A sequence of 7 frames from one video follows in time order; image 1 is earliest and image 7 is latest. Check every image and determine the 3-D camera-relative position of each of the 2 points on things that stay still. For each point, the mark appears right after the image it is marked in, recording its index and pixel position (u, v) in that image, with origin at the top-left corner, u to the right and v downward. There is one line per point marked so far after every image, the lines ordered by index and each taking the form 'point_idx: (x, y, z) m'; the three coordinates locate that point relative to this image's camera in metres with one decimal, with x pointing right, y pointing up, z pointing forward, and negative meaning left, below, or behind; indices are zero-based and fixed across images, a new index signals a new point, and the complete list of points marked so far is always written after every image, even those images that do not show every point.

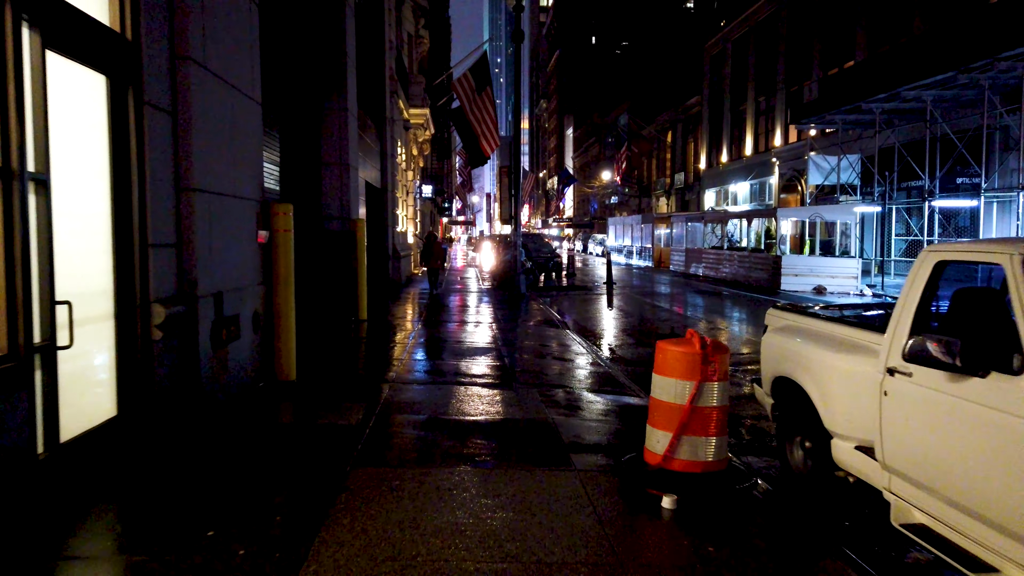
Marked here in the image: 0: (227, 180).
0: (-2.7, +1.0, +6.8) m
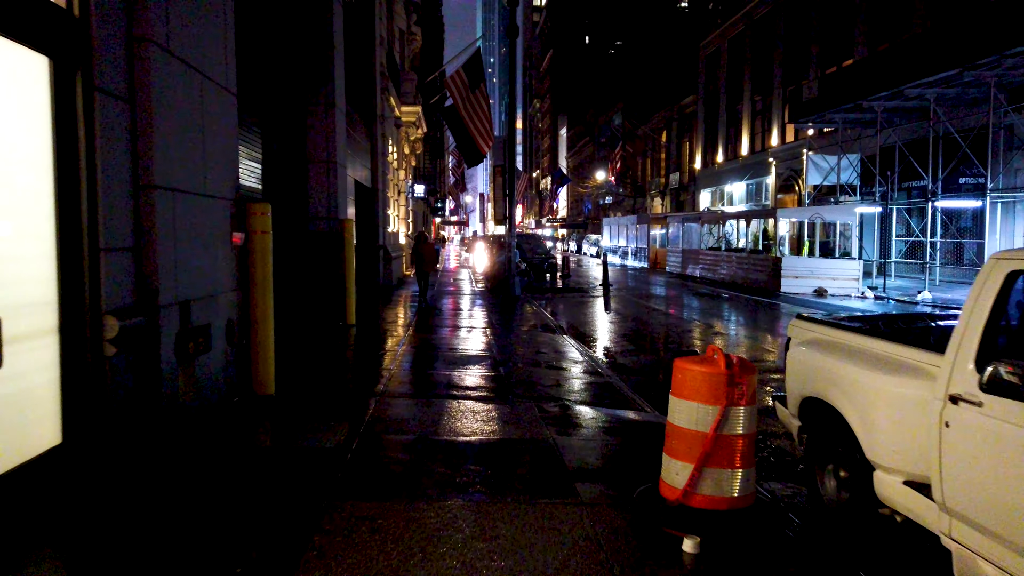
0: (-2.7, +1.0, +6.2) m
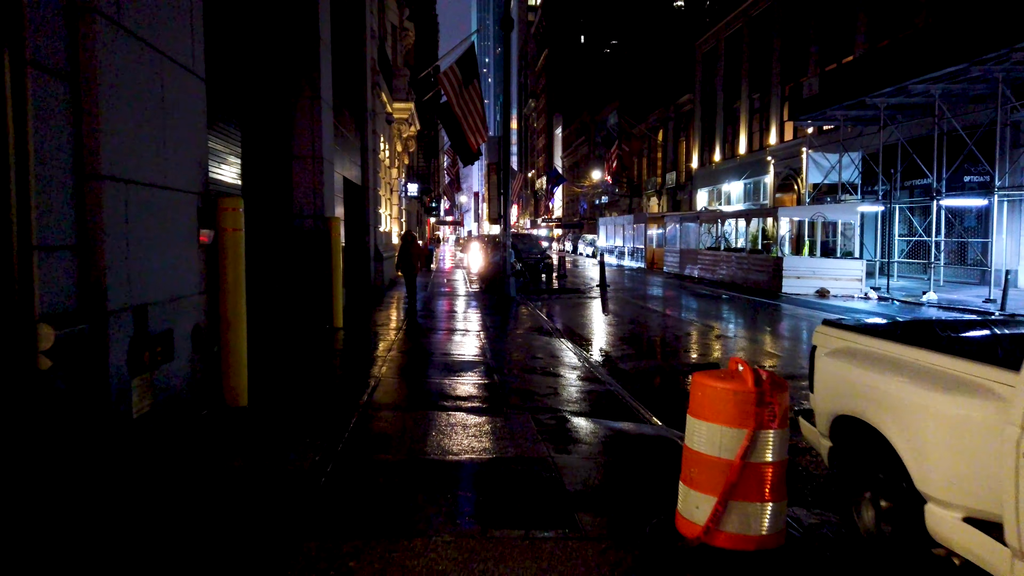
0: (-2.8, +0.9, +5.6) m
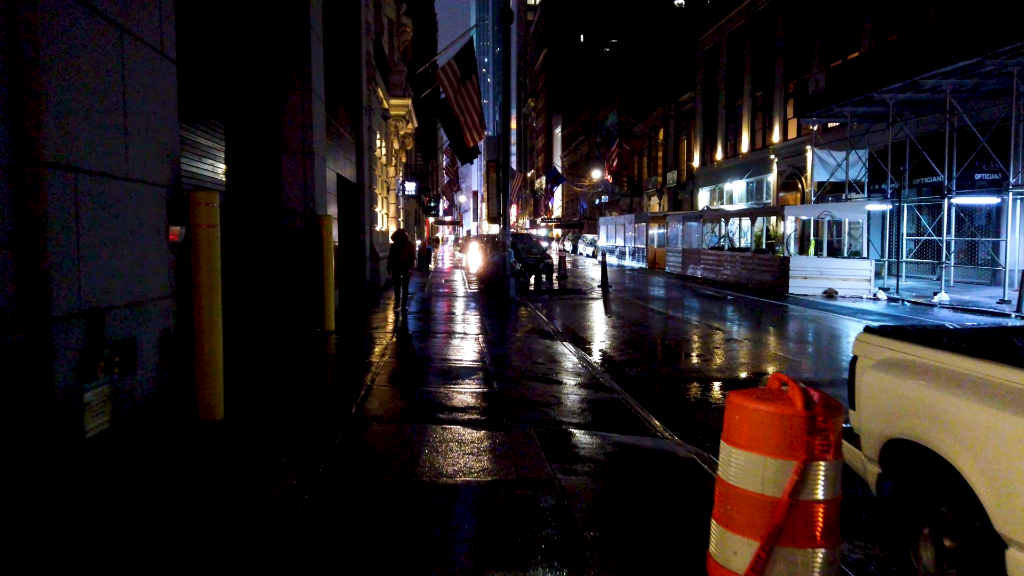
0: (-2.8, +0.9, +5.0) m
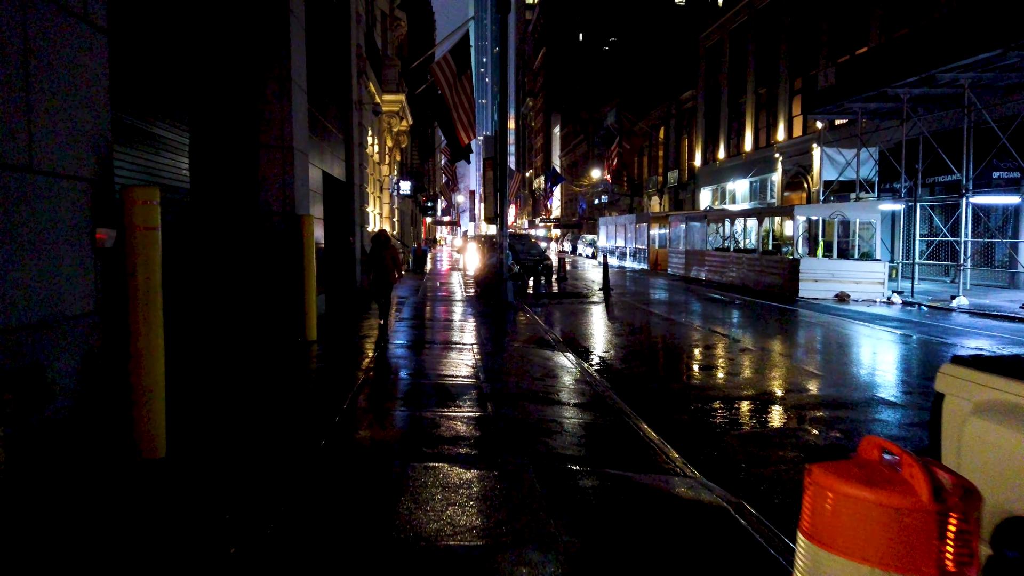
0: (-2.8, +0.8, +4.1) m
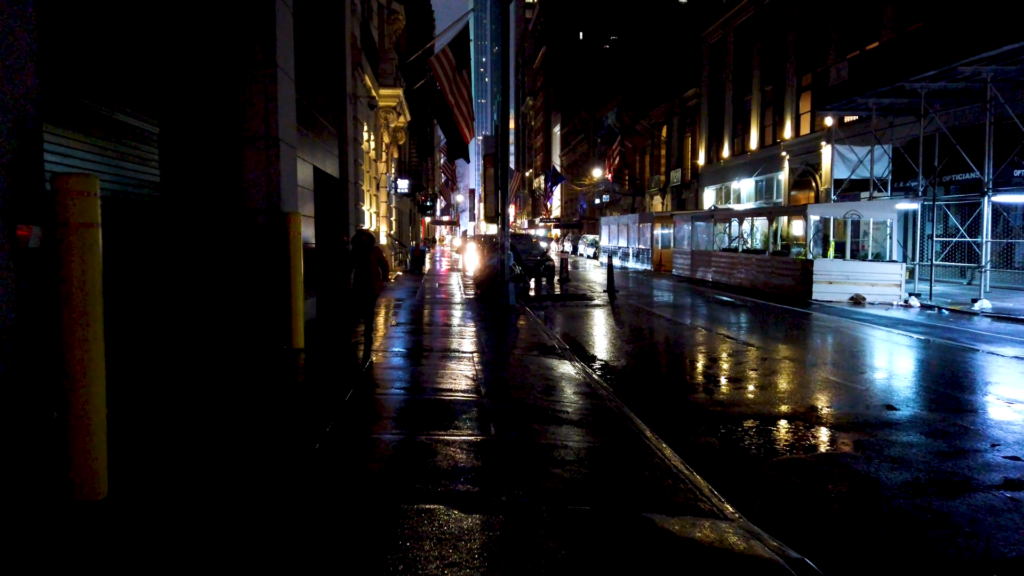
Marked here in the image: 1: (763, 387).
0: (-2.7, +0.8, +3.2) m
1: (+3.6, -1.4, +10.6) m
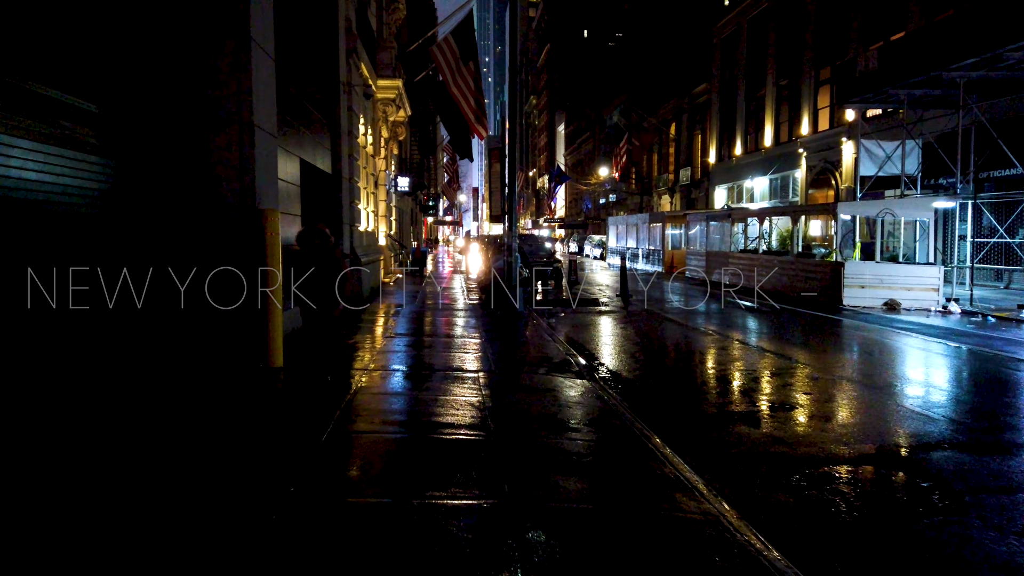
0: (-2.6, +0.6, +1.8) m
1: (+3.8, -1.5, +9.1) m
